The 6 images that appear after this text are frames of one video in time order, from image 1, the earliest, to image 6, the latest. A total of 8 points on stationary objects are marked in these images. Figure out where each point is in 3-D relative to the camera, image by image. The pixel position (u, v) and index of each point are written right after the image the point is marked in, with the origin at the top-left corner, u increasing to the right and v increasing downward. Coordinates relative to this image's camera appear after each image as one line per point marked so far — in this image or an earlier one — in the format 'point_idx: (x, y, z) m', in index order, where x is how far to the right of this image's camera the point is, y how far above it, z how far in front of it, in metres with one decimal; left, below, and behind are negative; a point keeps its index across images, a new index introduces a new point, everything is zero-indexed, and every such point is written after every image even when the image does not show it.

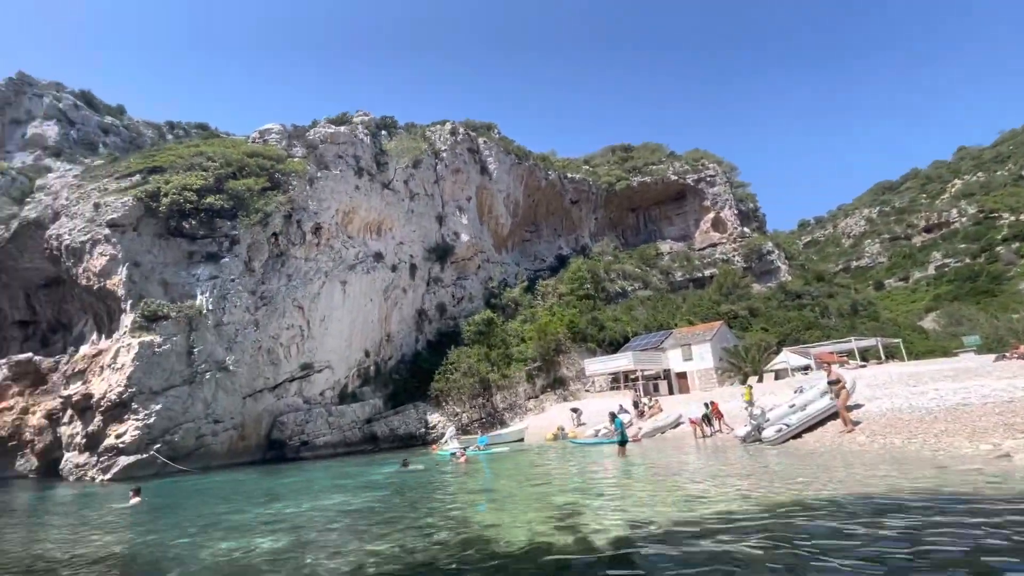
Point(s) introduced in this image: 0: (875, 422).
0: (+12.0, -4.4, +15.7) m
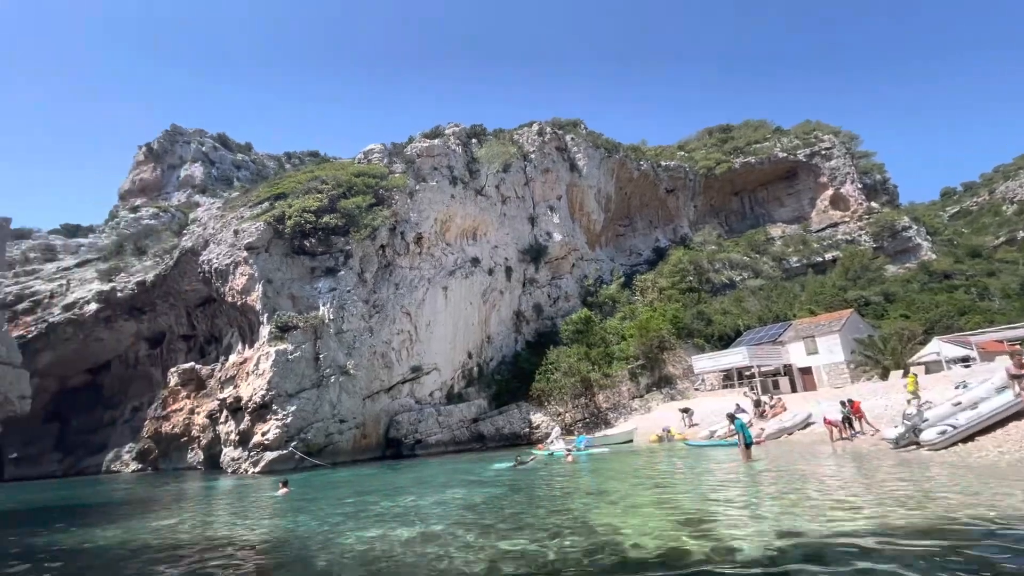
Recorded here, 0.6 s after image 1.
0: (+15.4, -3.7, +12.8) m
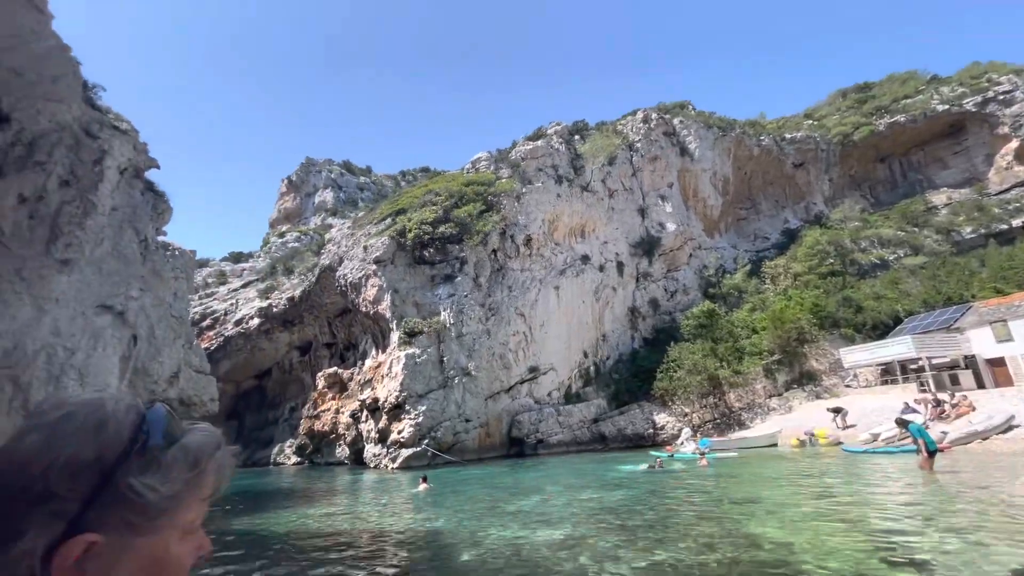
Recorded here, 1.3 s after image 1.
0: (+18.6, -2.6, +8.6) m
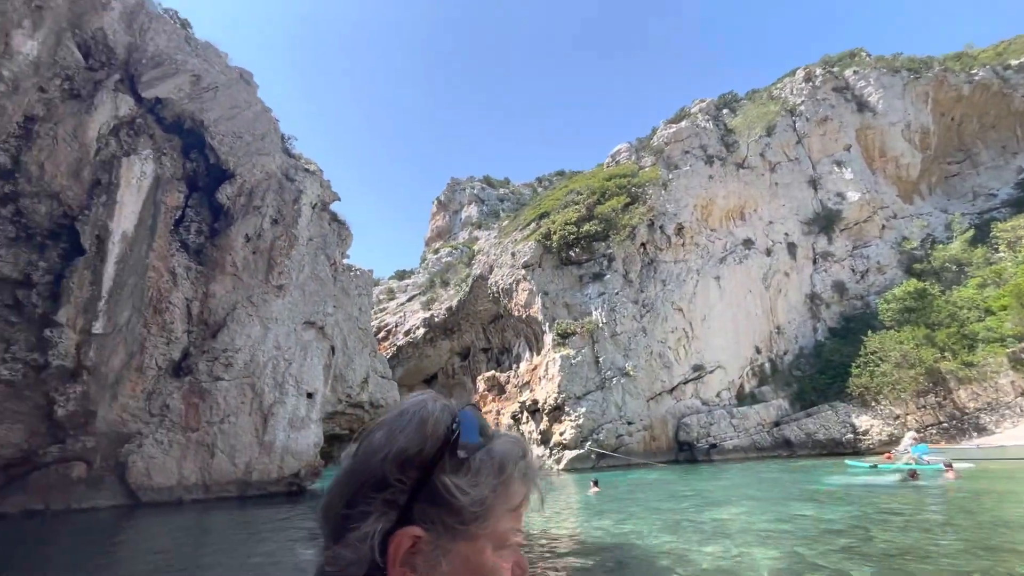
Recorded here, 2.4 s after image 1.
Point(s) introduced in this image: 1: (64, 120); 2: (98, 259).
0: (+21.2, -0.9, +2.0) m
1: (-14.2, +5.0, +15.0) m
2: (-13.2, +0.7, +15.0) m
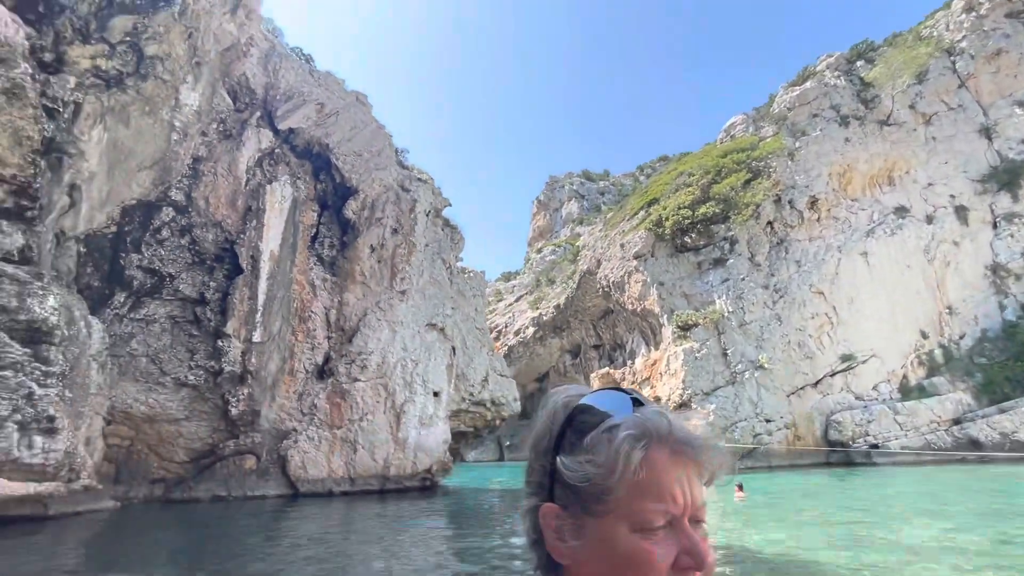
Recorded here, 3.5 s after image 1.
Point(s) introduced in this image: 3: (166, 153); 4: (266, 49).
0: (+21.9, +0.8, -3.4) m
1: (-10.3, +4.6, +16.8) m
2: (-9.0, +0.3, +16.7) m
3: (-11.0, +4.1, +15.1) m
4: (-9.5, +9.2, +18.4) m
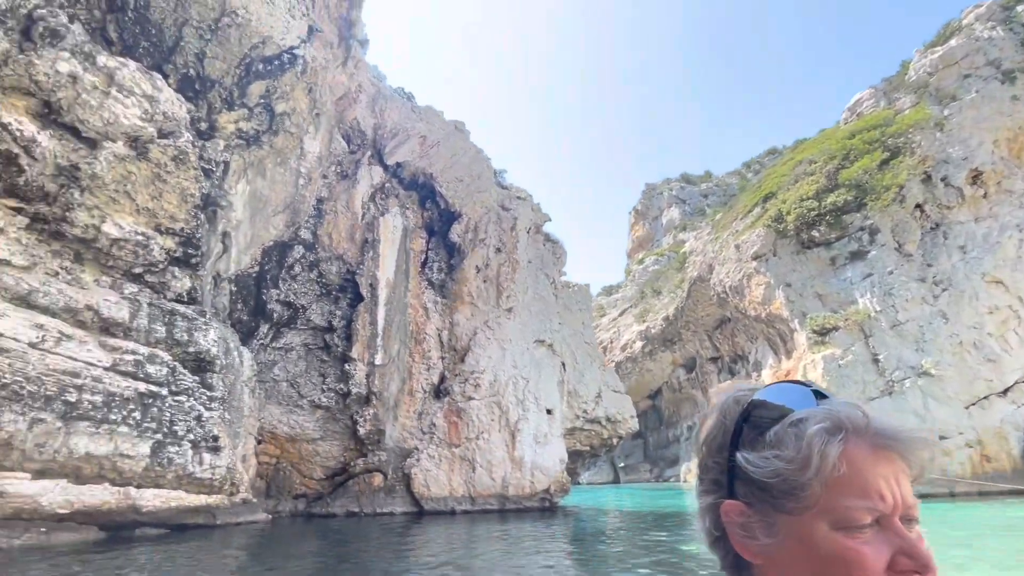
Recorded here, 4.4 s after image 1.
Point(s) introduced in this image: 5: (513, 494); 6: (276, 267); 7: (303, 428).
0: (+21.1, +2.8, -8.4) m
1: (-6.4, +3.7, +18.1) m
2: (-4.9, -0.4, +17.4) m
3: (-7.5, +3.3, +16.4) m
4: (-5.6, +8.4, +19.7) m
5: (+0.2, -7.2, +16.8) m
6: (-8.5, +0.8, +17.3) m
7: (-7.5, -5.0, +17.1) m
